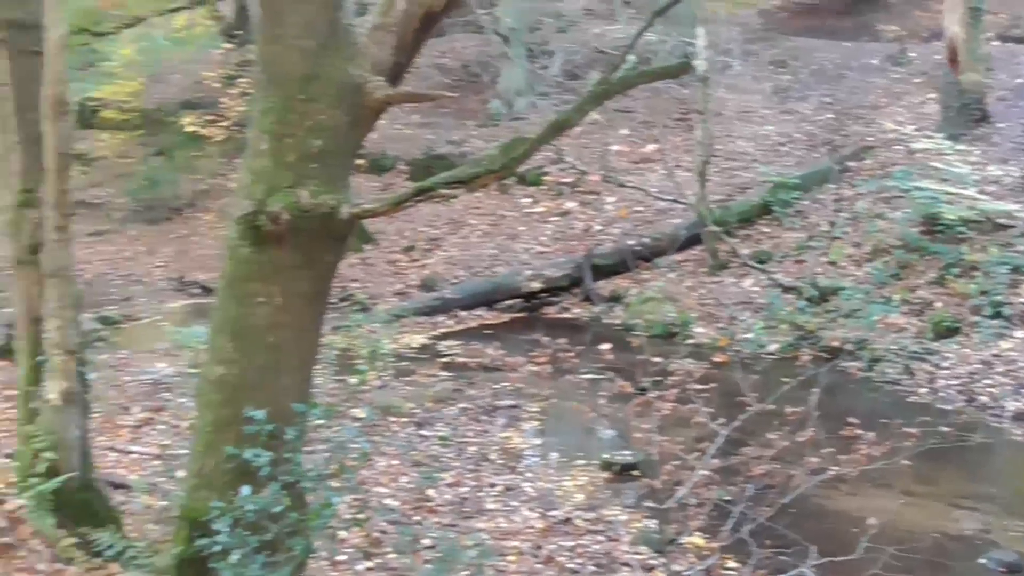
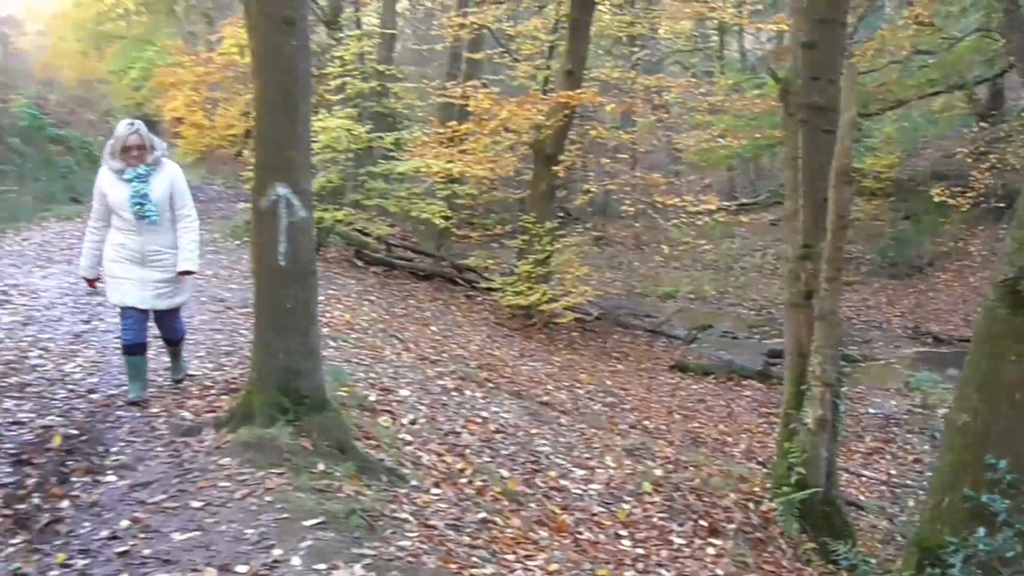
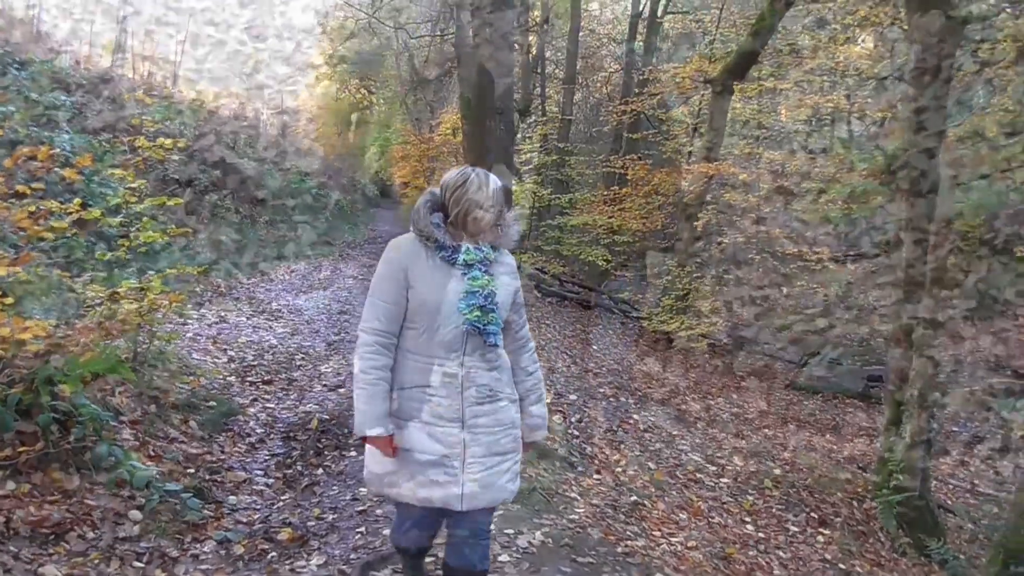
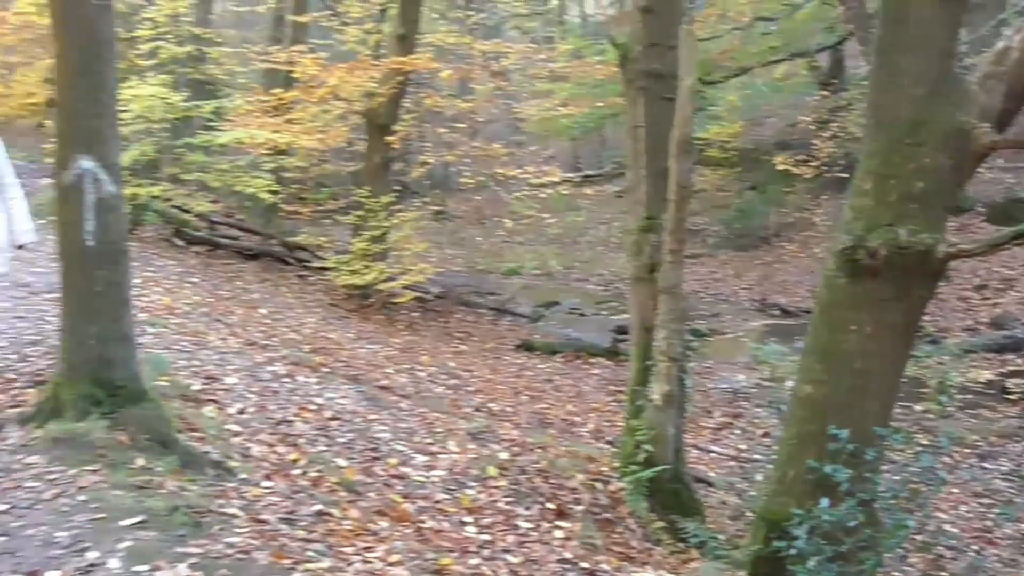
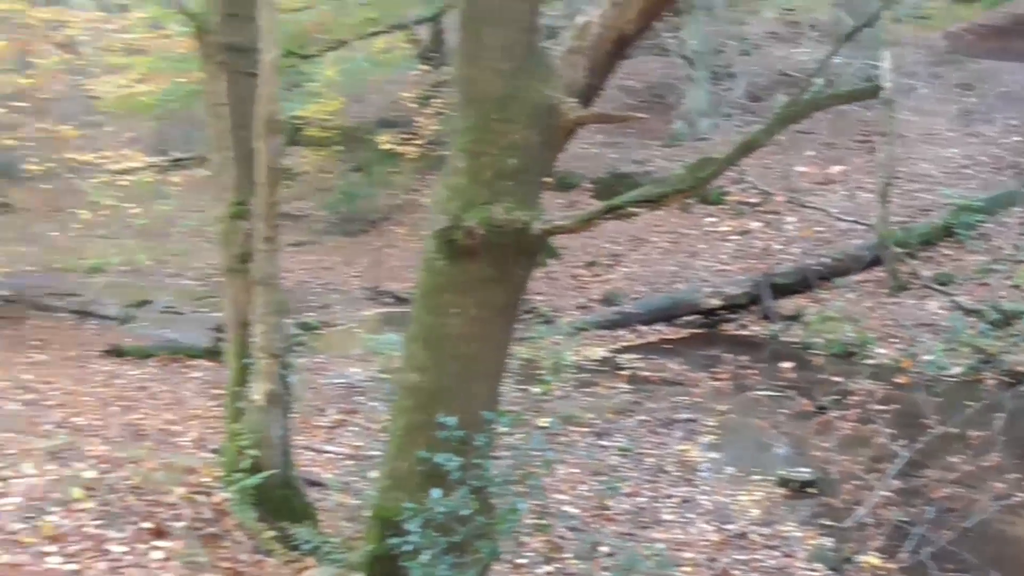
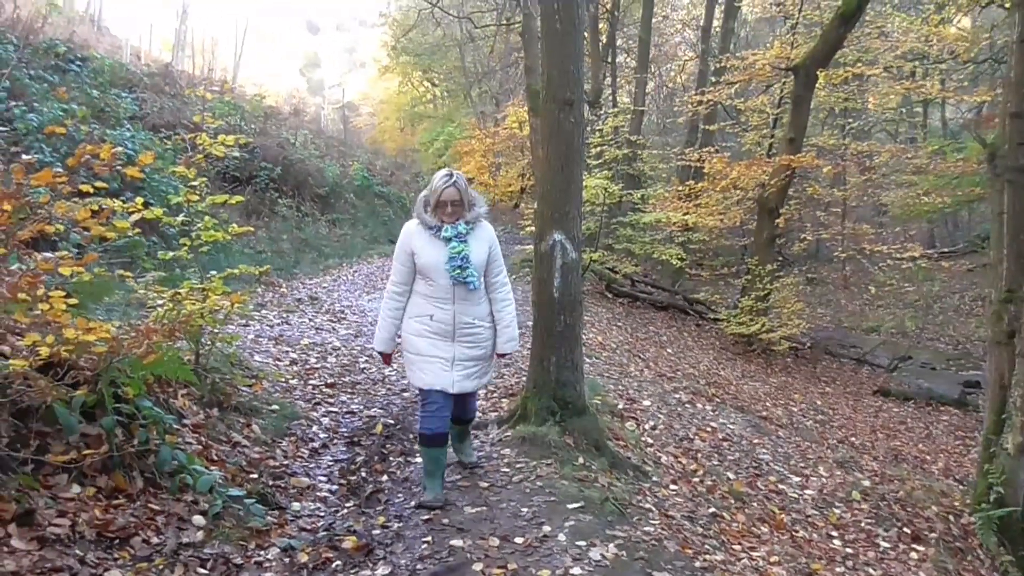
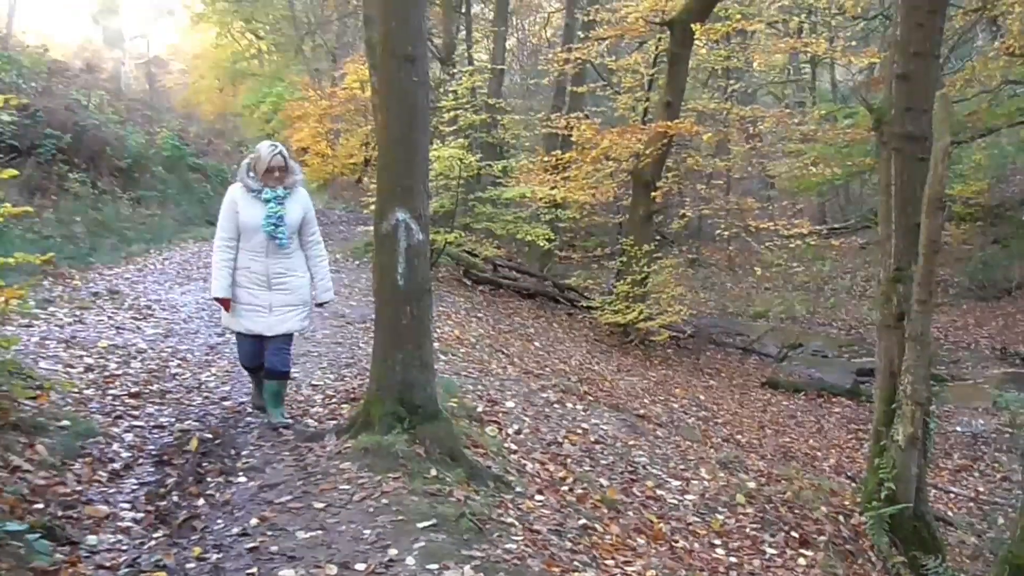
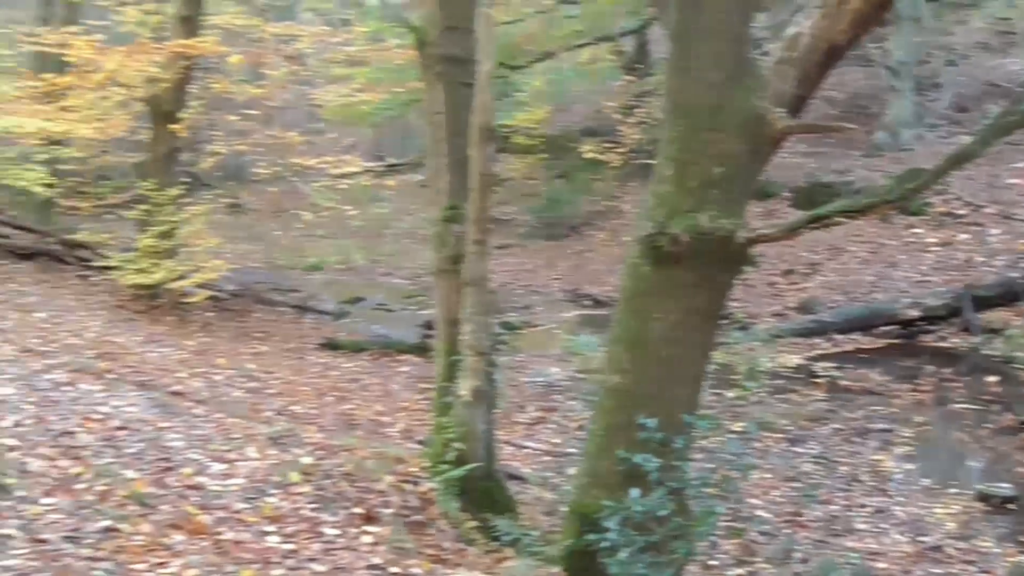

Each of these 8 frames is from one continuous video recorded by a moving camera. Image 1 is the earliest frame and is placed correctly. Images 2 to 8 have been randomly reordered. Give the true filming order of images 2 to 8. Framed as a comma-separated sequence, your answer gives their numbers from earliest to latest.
5, 8, 4, 2, 7, 6, 3
